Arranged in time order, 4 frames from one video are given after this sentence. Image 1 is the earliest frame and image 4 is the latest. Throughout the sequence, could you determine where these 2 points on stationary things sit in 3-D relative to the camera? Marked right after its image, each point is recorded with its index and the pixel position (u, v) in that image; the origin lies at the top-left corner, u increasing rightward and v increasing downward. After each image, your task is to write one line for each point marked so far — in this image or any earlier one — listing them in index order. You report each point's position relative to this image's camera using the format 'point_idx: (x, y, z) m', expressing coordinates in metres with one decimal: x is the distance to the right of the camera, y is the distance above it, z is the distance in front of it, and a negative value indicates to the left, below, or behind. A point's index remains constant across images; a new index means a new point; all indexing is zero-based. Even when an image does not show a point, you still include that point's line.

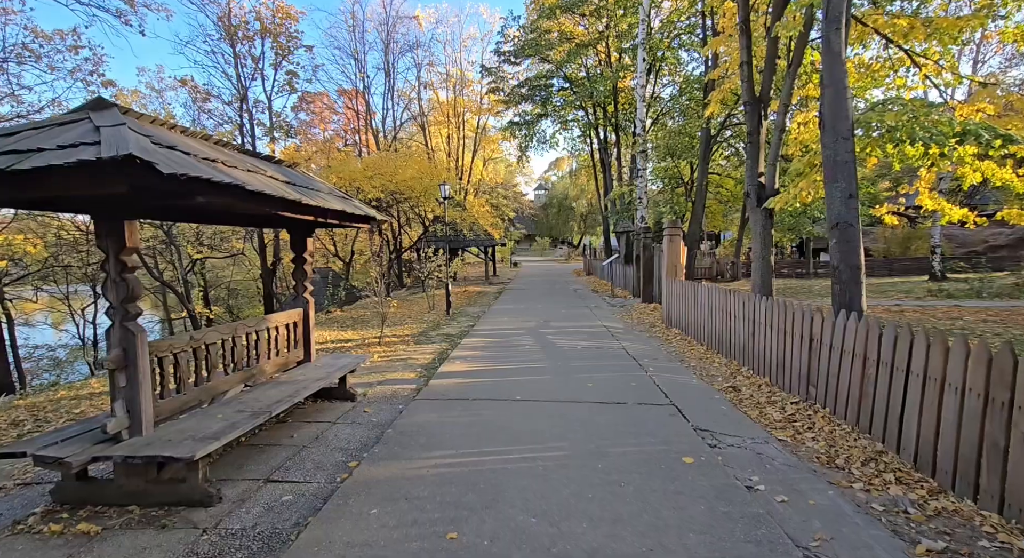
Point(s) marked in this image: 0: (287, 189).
0: (-1.7, +0.7, +3.7) m
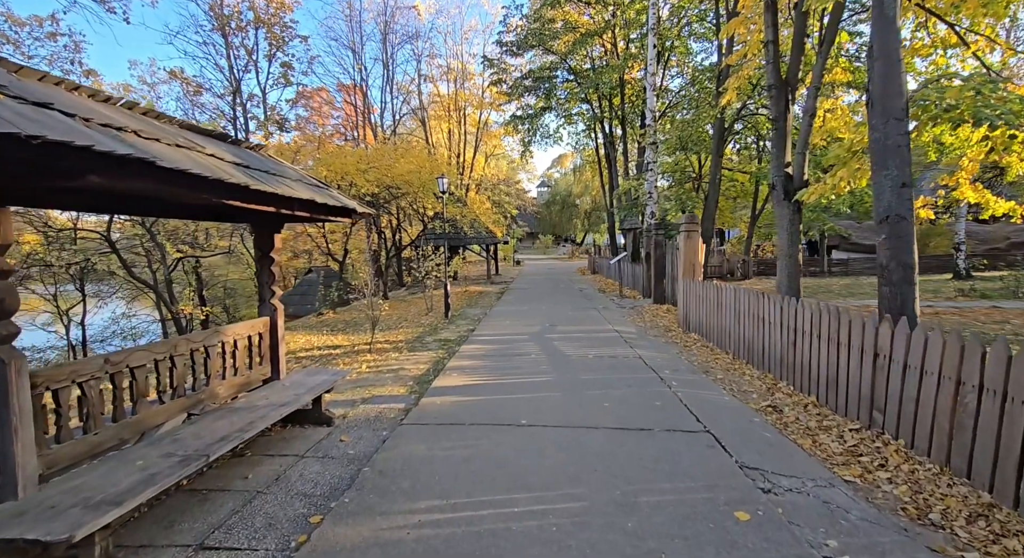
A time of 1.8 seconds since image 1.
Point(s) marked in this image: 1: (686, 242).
0: (-1.7, +0.6, +3.0) m
1: (+3.3, +0.7, +9.4) m
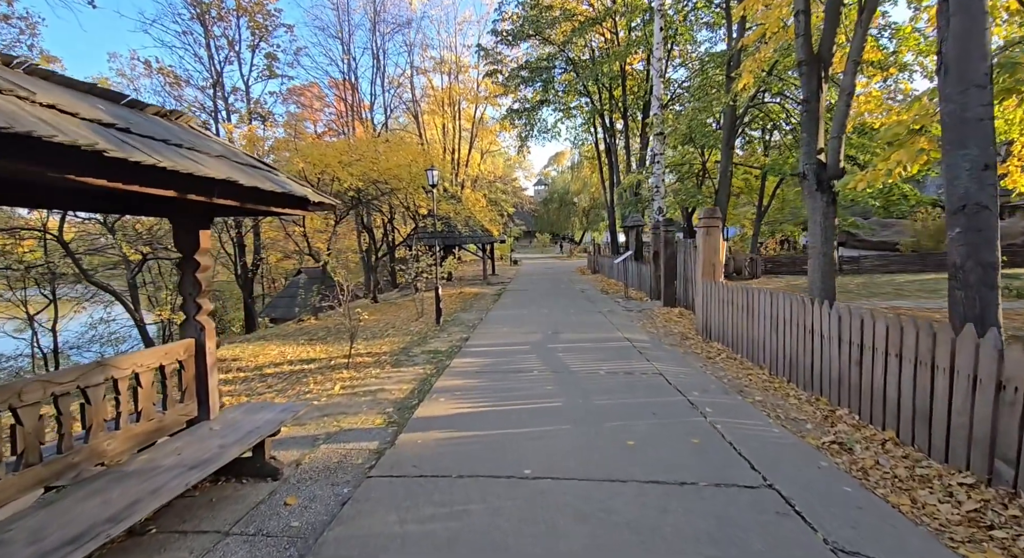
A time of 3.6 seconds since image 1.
0: (-1.7, +0.6, +1.9) m
1: (+3.2, +0.7, +8.4) m
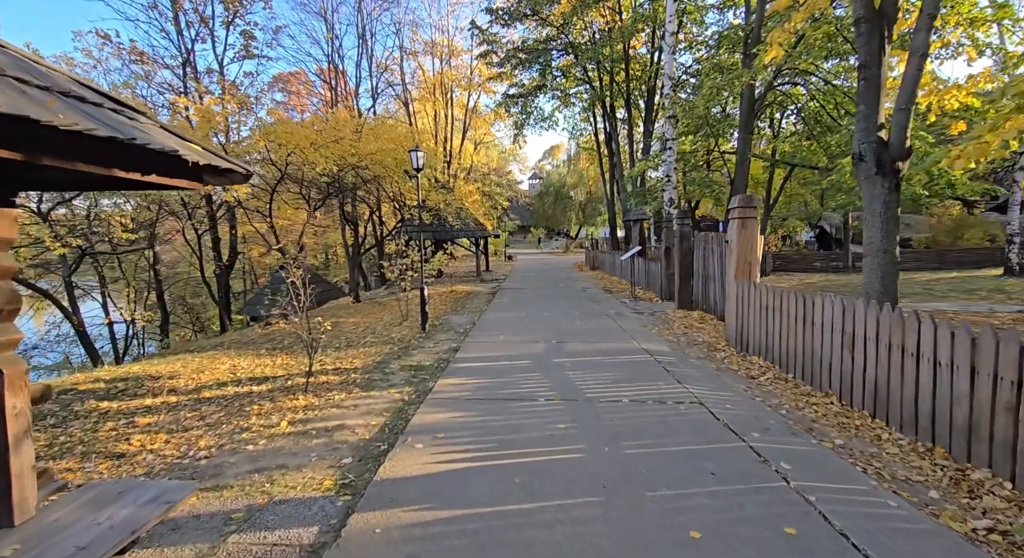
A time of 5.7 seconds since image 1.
0: (-1.6, +0.5, +0.6) m
1: (+3.2, +0.7, +7.1) m
